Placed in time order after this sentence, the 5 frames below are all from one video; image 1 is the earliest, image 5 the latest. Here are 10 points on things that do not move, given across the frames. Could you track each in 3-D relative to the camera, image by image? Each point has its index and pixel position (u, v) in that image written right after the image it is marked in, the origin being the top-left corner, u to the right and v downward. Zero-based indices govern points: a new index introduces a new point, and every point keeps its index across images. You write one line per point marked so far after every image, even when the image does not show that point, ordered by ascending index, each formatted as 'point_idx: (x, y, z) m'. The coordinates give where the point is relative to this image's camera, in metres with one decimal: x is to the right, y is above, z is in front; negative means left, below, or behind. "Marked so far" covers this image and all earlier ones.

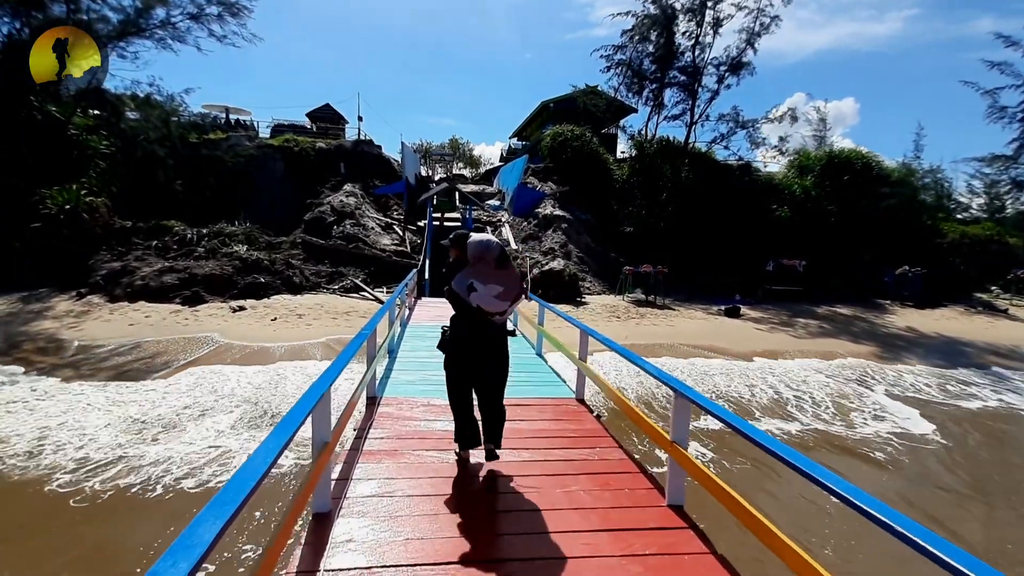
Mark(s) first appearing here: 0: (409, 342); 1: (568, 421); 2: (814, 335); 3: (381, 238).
0: (-1.2, -0.6, +5.9) m
1: (+0.4, -0.9, +3.5) m
2: (+8.9, -1.4, +15.1) m
3: (-4.7, +1.8, +18.7) m
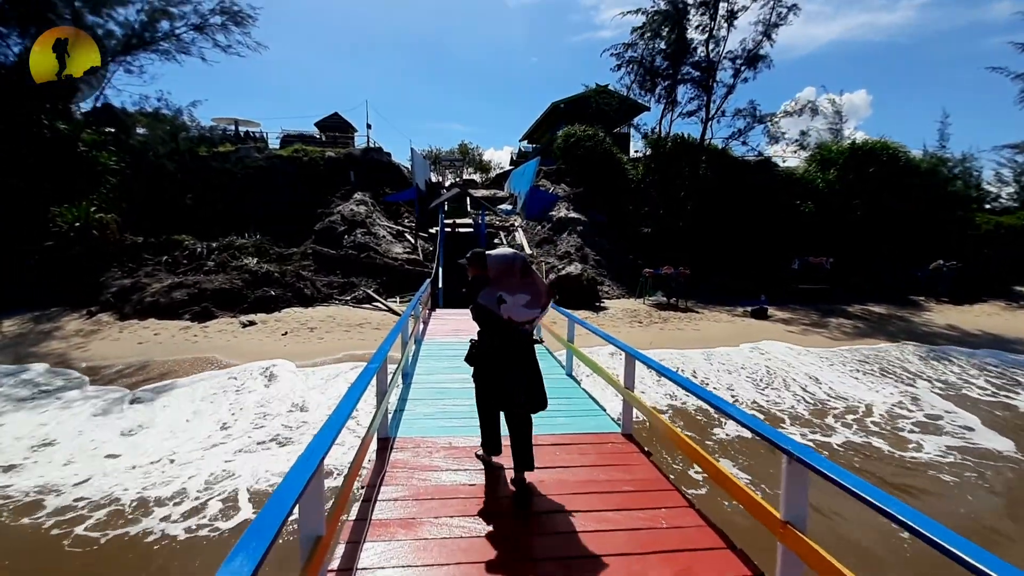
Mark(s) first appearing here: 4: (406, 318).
0: (-0.9, -0.8, +5.4) m
1: (+0.6, -1.0, +3.0) m
2: (+9.4, -1.3, +14.3) m
3: (-4.2, +1.5, +18.3) m
4: (-1.0, -0.3, +4.9) m
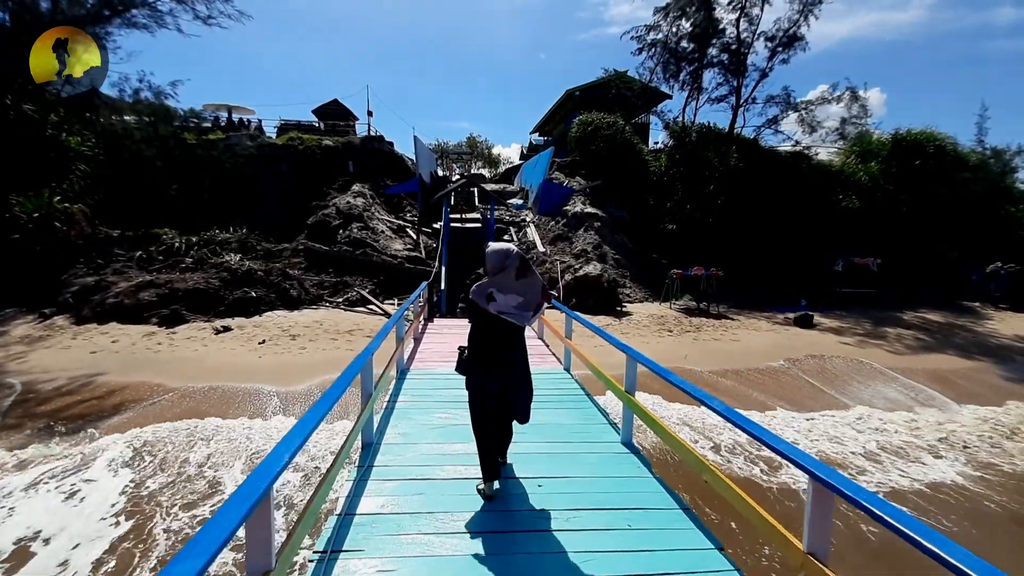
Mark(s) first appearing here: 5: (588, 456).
0: (-0.7, -0.9, +3.6) m
1: (+0.7, -1.2, +1.2) m
2: (+9.6, -1.5, +12.4) m
3: (-3.8, +1.5, +16.5) m
4: (-0.8, -0.4, +3.1) m
5: (+0.4, -1.0, +3.0) m
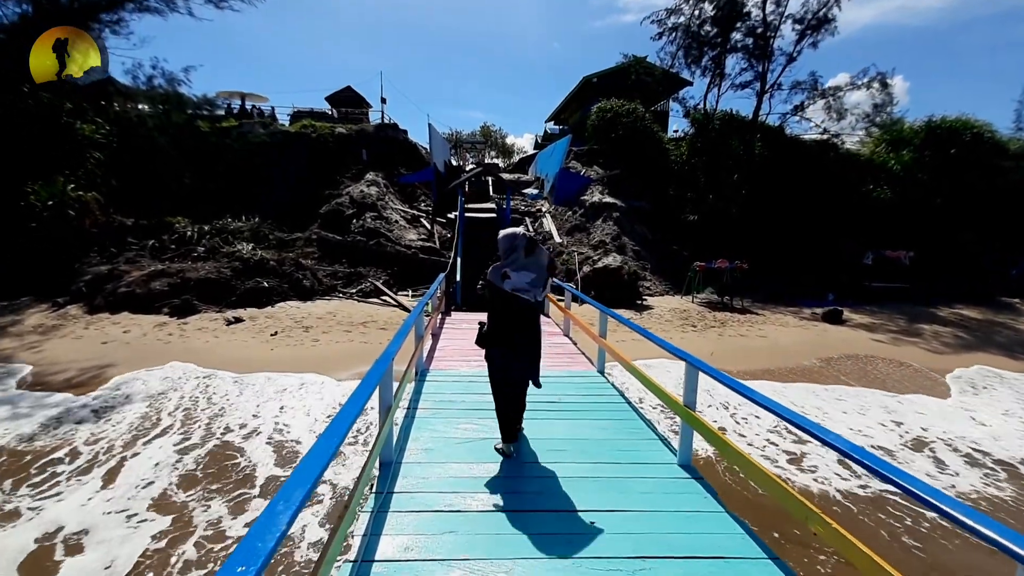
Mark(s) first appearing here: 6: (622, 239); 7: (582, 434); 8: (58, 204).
0: (-0.5, -0.9, +3.2) m
1: (+0.9, -1.2, +0.8) m
2: (+10.0, -1.4, +11.8) m
3: (-3.3, +1.7, +16.2) m
4: (-0.6, -0.4, +2.7) m
5: (+0.6, -1.0, +2.6) m
6: (+3.6, +1.6, +16.7) m
7: (+0.4, -0.9, +3.2) m
8: (-12.6, +2.3, +14.4) m
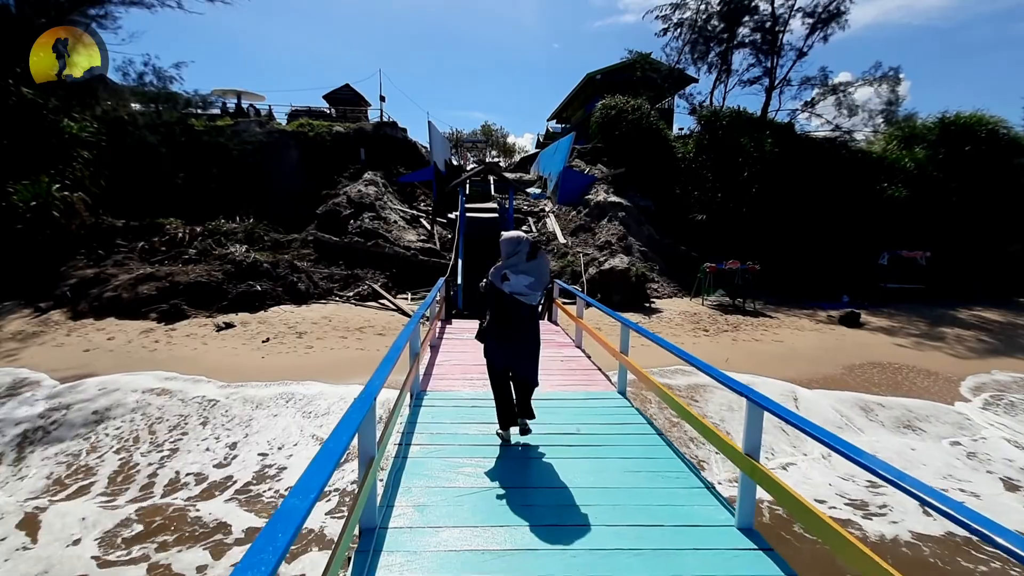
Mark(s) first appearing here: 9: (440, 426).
0: (-0.5, -0.9, +2.6) m
1: (+0.9, -1.3, +0.2) m
2: (+10.1, -1.4, +11.2) m
3: (-3.2, +1.7, +15.6) m
4: (-0.6, -0.4, +2.2) m
5: (+0.7, -1.0, +2.0) m
6: (+3.7, +1.5, +16.2) m
7: (+0.5, -1.0, +2.6) m
8: (-12.5, +2.2, +13.8) m
9: (-0.5, -0.9, +3.3) m
